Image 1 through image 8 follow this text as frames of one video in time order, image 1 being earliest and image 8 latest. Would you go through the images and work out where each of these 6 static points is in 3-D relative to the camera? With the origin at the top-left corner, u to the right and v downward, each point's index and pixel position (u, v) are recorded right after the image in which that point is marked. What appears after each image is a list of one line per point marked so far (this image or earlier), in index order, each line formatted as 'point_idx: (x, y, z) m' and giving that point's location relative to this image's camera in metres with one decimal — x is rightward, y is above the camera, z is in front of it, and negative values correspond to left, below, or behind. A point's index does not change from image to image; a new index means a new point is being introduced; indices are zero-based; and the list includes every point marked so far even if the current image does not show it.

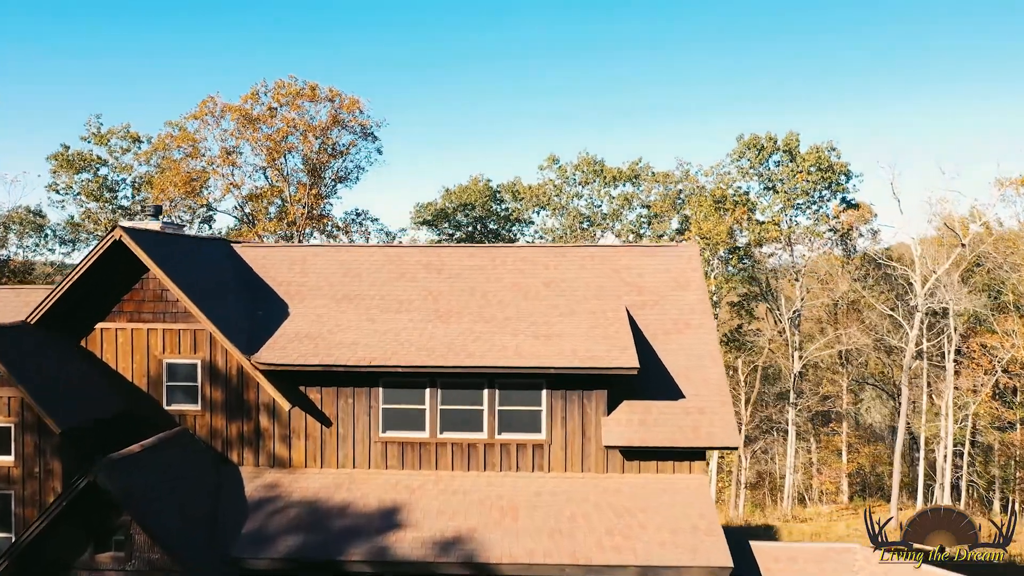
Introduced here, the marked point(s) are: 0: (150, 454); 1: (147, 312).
0: (-4.2, -1.9, +6.9) m
1: (-4.8, -0.4, +7.9) m
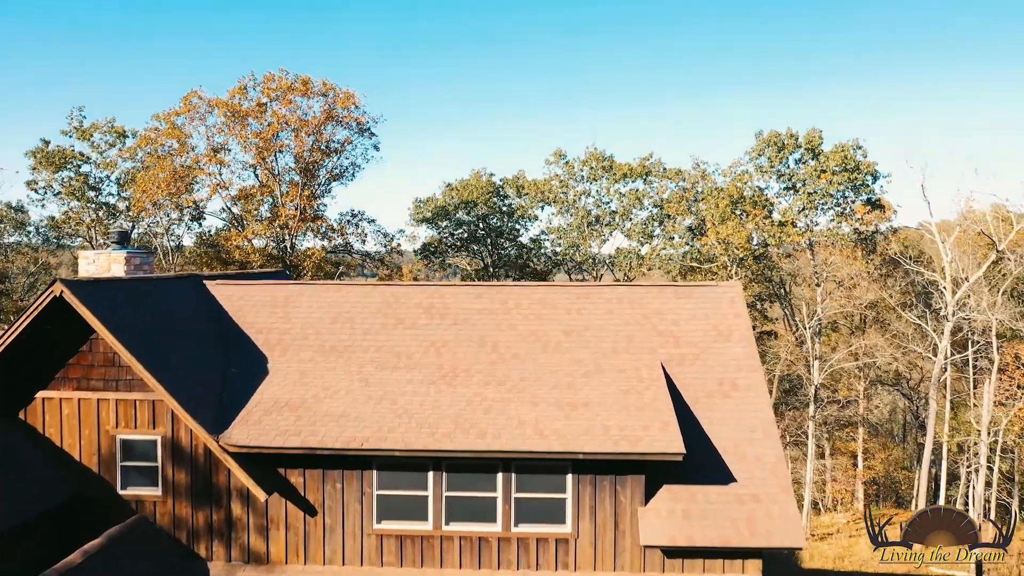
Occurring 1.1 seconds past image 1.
0: (-4.0, -2.6, +5.7) m
1: (-4.6, -1.0, +6.6) m
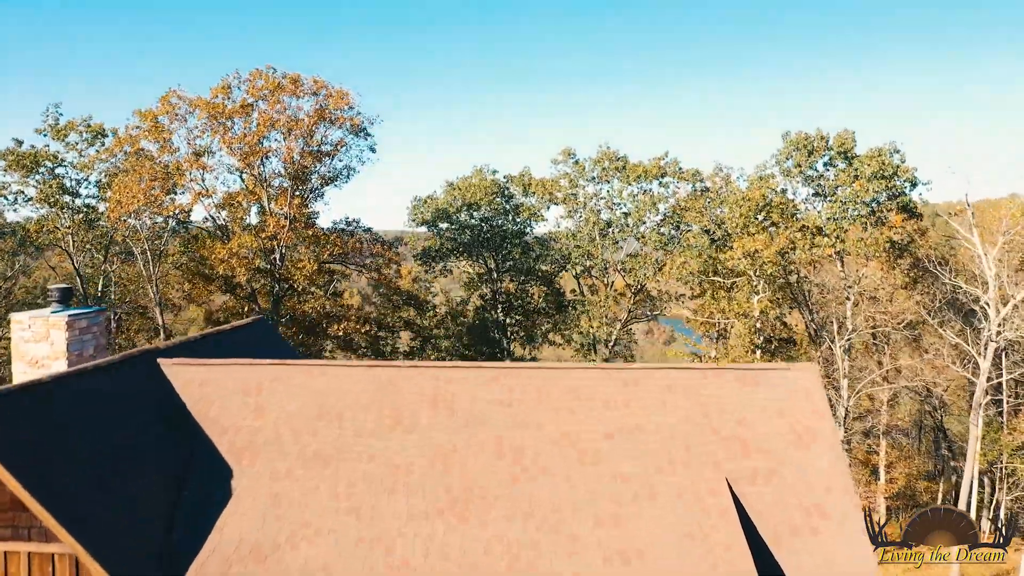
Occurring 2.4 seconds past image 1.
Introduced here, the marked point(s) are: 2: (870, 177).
0: (-3.7, -3.6, +4.3) m
1: (-4.4, -2.0, +5.1) m
2: (+11.9, +3.7, +19.9) m
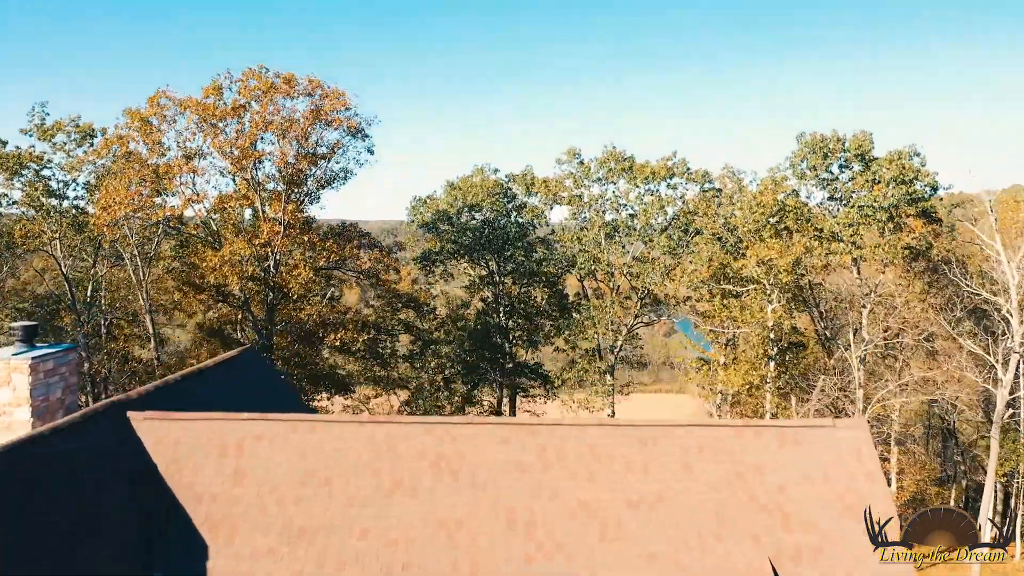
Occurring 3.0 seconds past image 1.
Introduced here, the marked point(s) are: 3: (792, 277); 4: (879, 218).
0: (-3.6, -4.1, +3.6) m
1: (-4.2, -2.5, +4.4) m
2: (+12.1, +3.4, +19.1) m
3: (+9.2, +0.4, +19.6) m
4: (+11.9, +2.3, +19.3) m
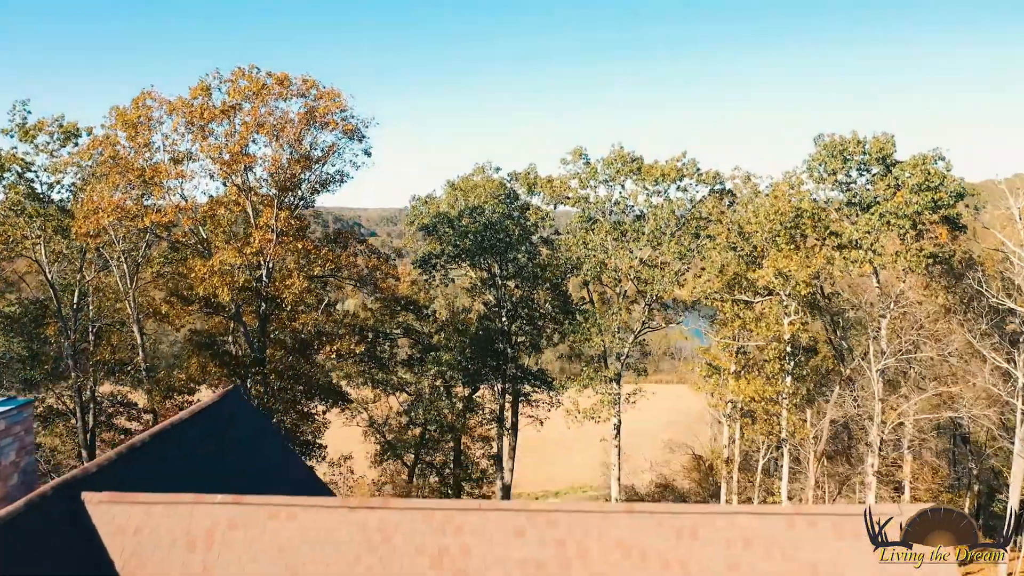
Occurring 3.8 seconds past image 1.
0: (-3.5, -4.7, +2.8) m
1: (-4.1, -3.0, +3.6) m
2: (+12.2, +3.1, +18.2) m
3: (+9.3, 0.0, +18.8) m
4: (+12.0, +1.9, +18.4) m
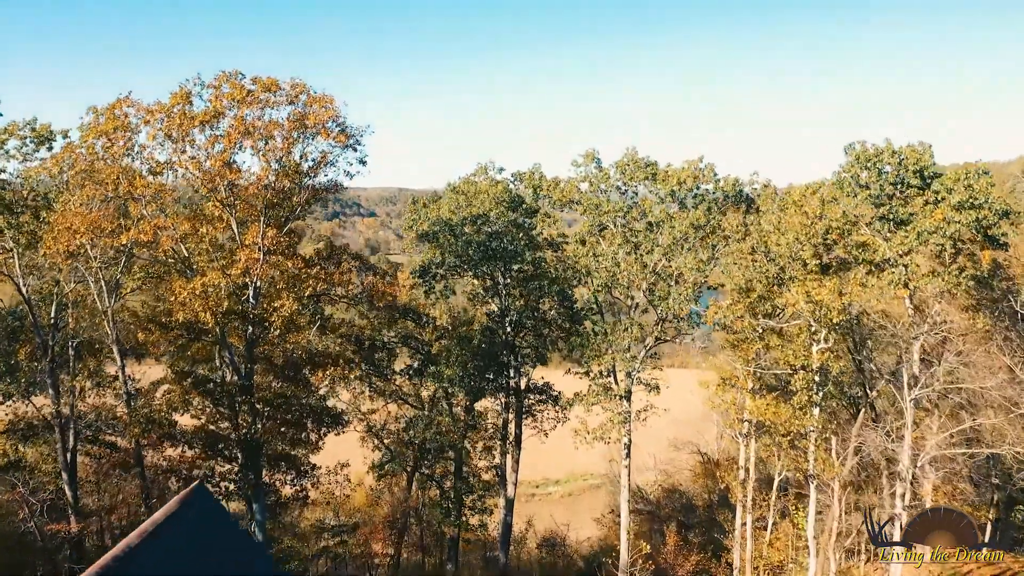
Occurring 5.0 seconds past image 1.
0: (-3.2, -5.7, +1.6) m
1: (-3.9, -4.0, +2.3) m
2: (+12.4, +2.4, +16.8) m
3: (+9.5, -0.6, +17.4) m
4: (+12.2, +1.2, +17.0) m
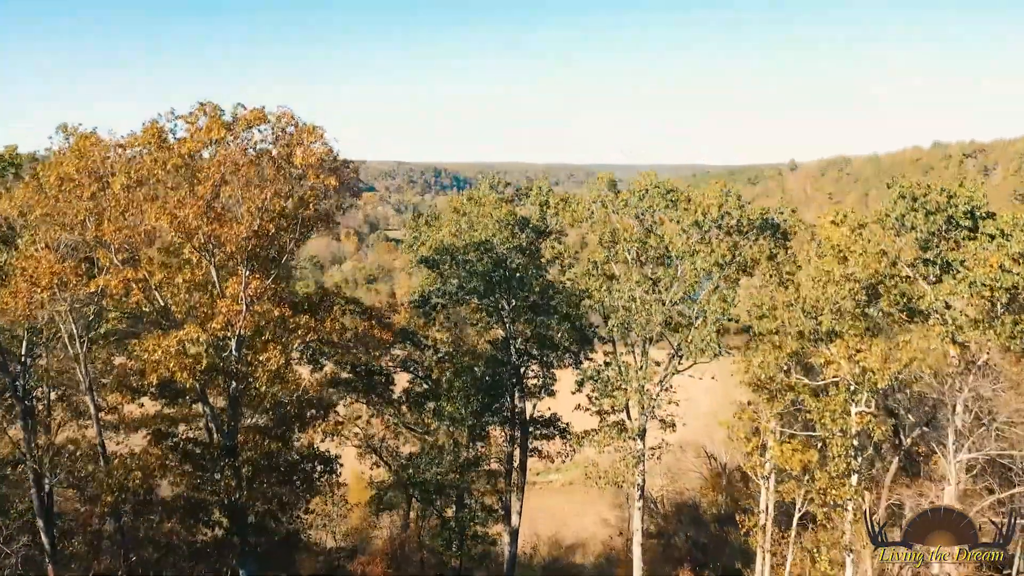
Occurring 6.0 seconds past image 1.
0: (-3.0, -7.4, +0.1) m
1: (-3.6, -5.7, +0.8) m
2: (+12.7, +1.0, +15.2) m
3: (+9.8, -2.0, +15.9) m
4: (+12.5, -0.1, +15.4) m
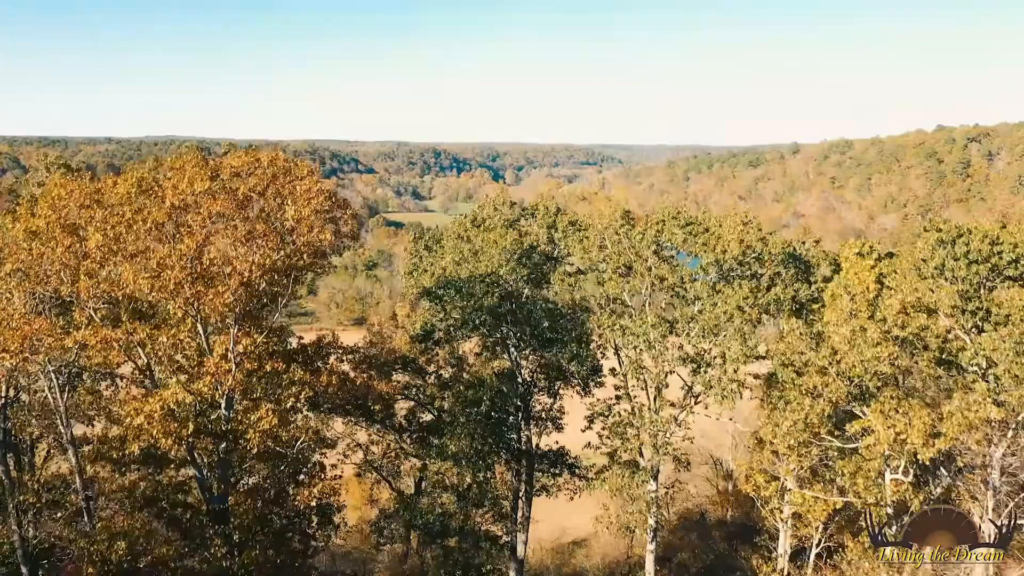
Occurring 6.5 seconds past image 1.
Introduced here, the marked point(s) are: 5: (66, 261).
0: (-2.7, -8.8, -1.0) m
1: (-3.3, -7.1, -0.3) m
2: (+13.0, -0.4, +14.0) m
3: (+10.1, -3.4, +14.8) m
4: (+12.7, -1.5, +14.3) m
5: (-10.2, +0.8, +14.1) m
